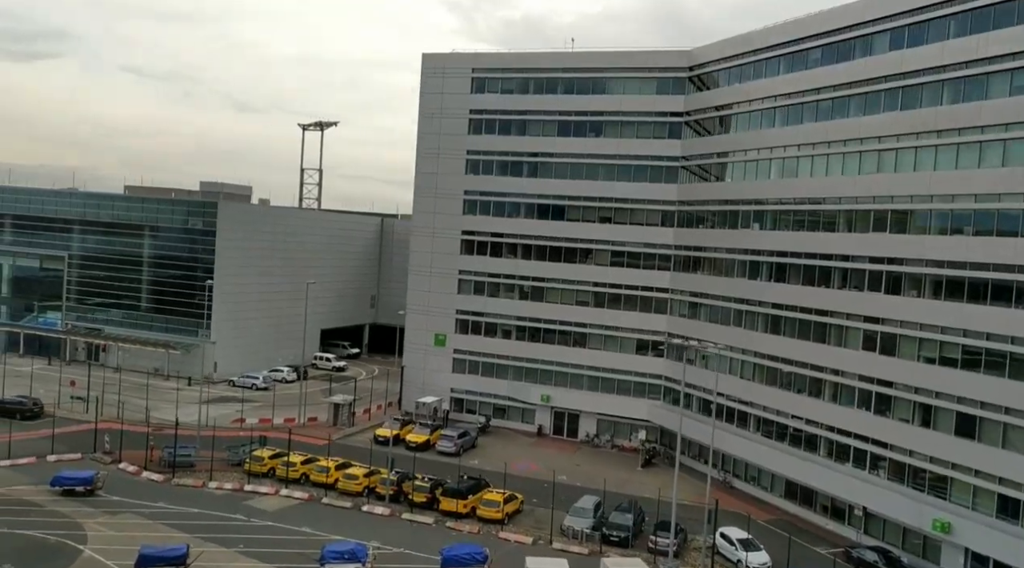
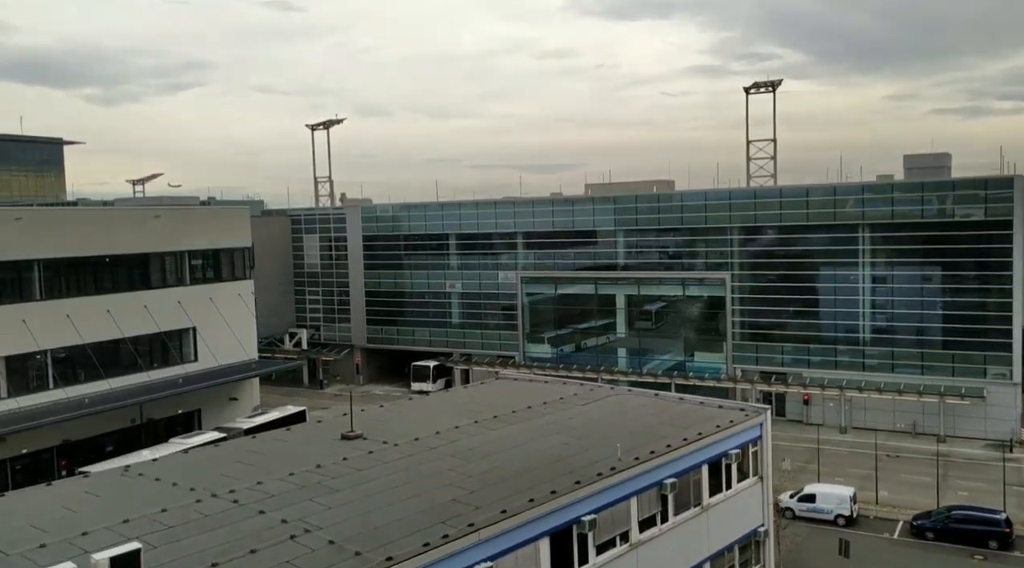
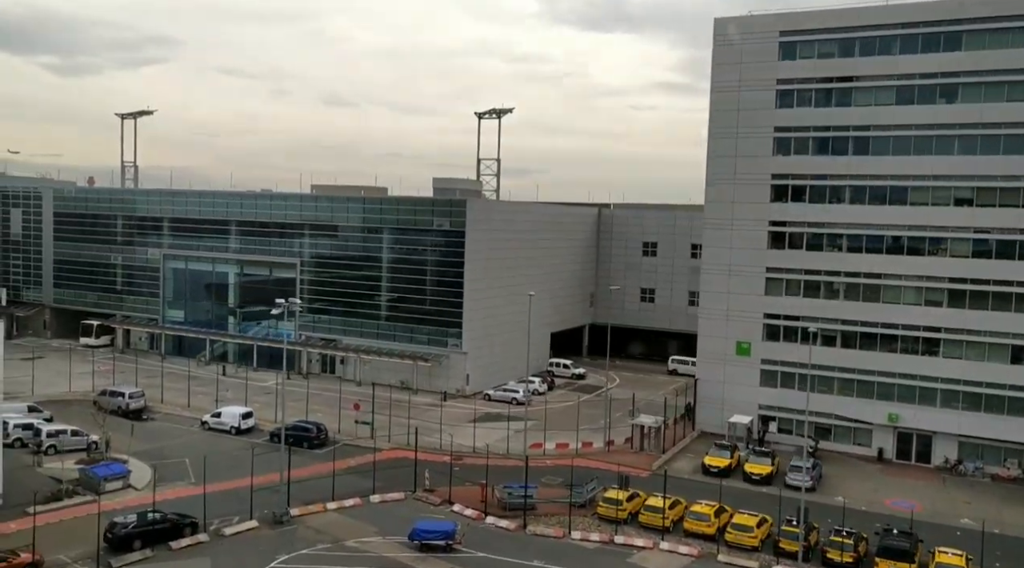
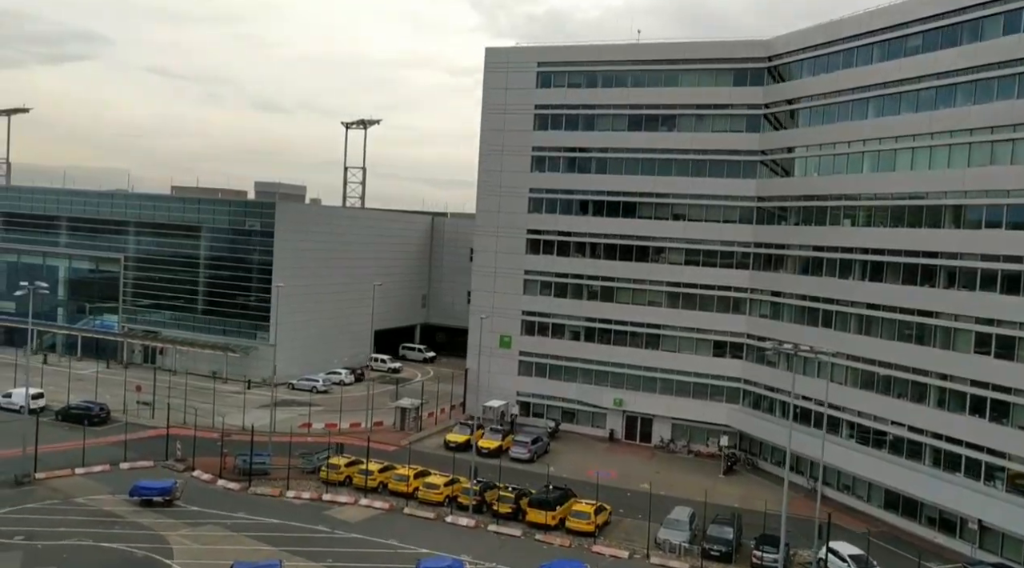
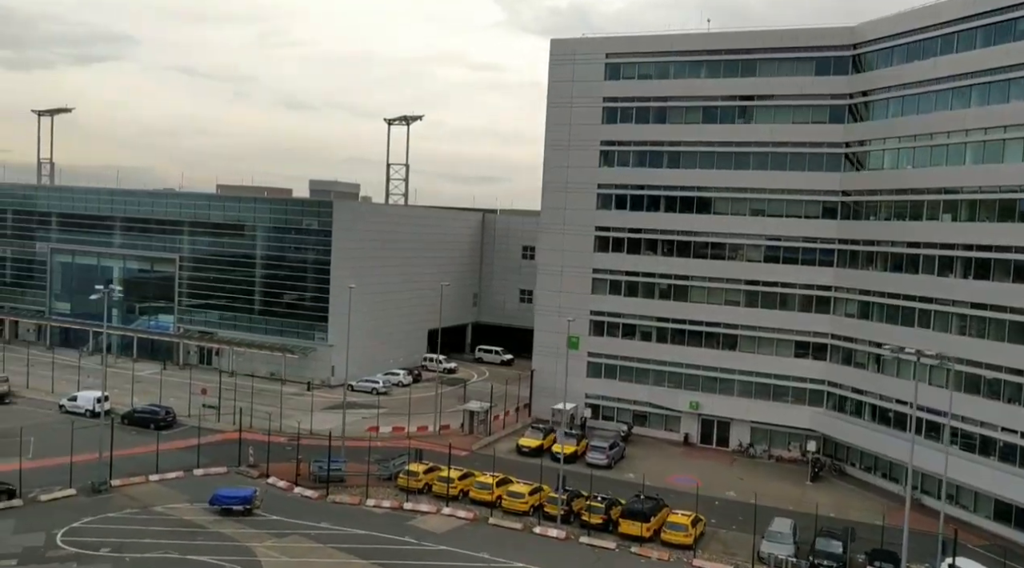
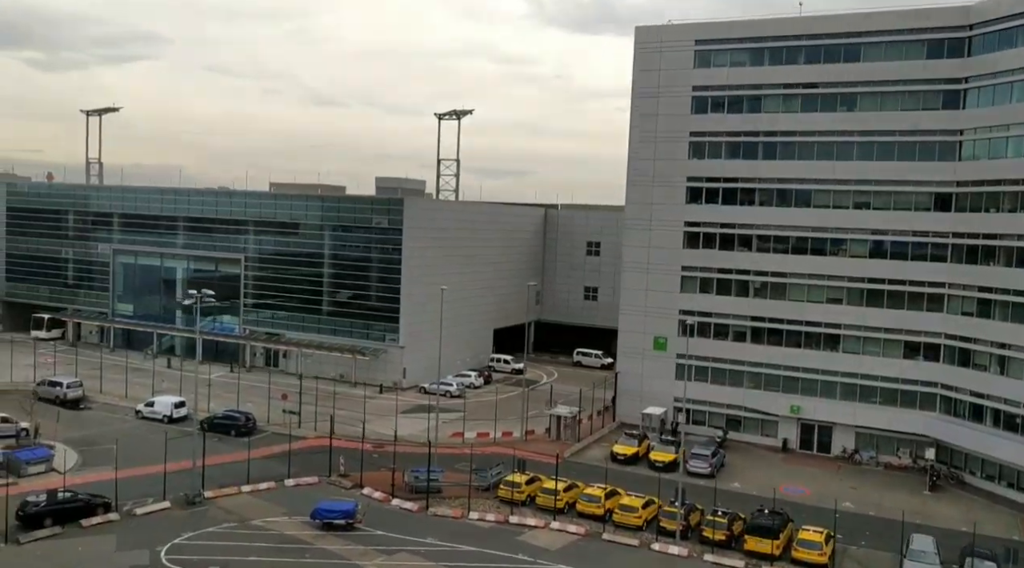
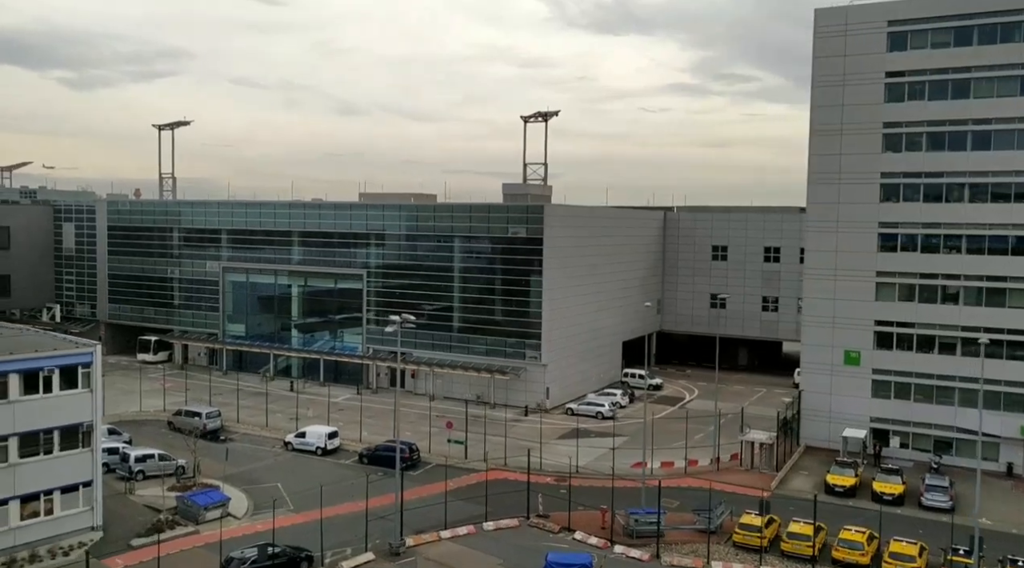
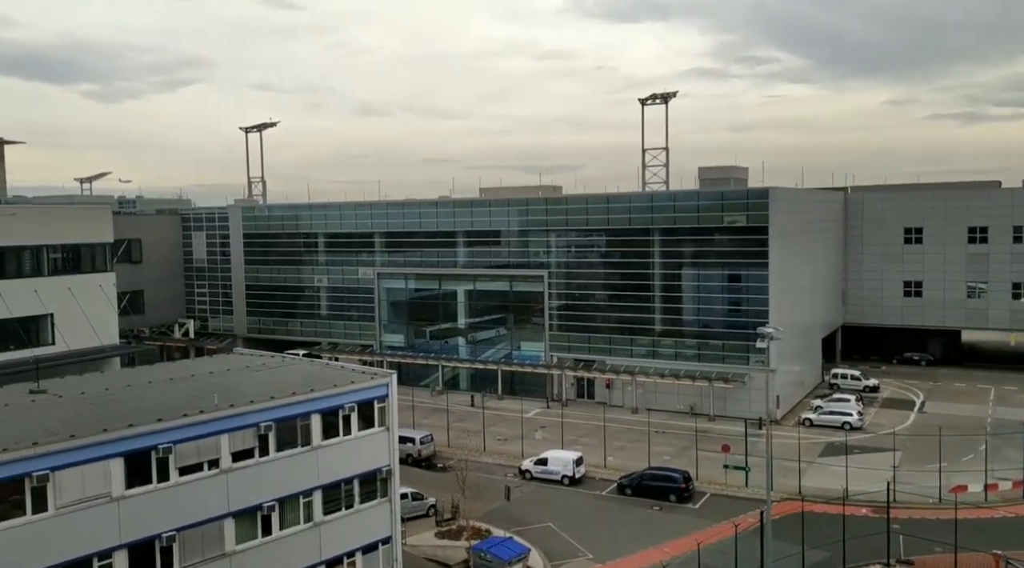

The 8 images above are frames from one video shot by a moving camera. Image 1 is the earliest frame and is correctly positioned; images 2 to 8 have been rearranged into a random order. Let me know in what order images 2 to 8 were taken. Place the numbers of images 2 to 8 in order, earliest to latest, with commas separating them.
4, 5, 6, 3, 7, 8, 2
